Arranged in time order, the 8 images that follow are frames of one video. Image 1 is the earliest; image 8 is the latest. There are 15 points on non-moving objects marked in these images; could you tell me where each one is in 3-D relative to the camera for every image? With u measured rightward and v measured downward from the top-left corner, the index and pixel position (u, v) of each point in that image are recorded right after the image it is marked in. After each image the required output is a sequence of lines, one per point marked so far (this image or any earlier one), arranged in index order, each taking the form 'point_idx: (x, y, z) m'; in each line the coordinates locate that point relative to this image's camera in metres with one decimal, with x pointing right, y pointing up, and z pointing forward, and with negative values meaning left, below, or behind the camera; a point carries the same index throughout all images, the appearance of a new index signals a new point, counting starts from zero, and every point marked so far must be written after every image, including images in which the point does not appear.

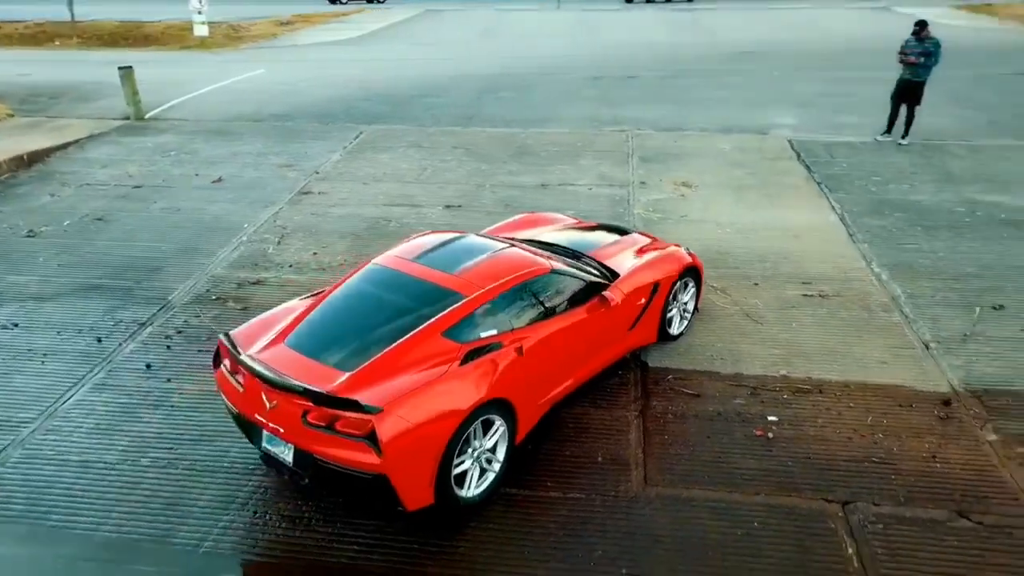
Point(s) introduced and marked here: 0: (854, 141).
0: (+5.3, +2.3, +12.5) m
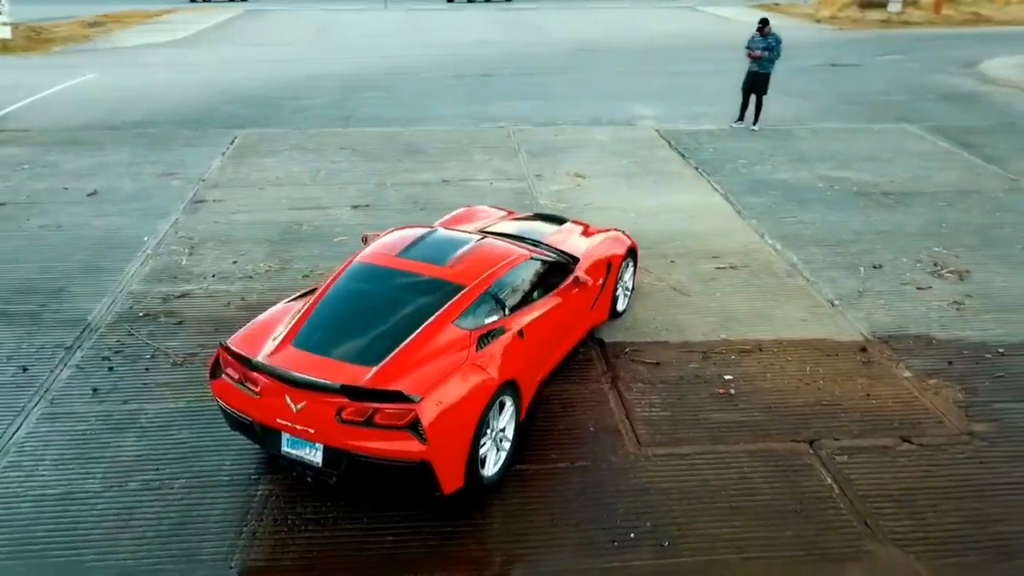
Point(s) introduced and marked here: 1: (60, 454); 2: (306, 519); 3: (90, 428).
0: (+3.4, +2.7, +13.7) m
1: (-3.0, -1.1, +5.4) m
2: (-1.2, -1.4, +4.9) m
3: (-3.0, -1.0, +5.7) m
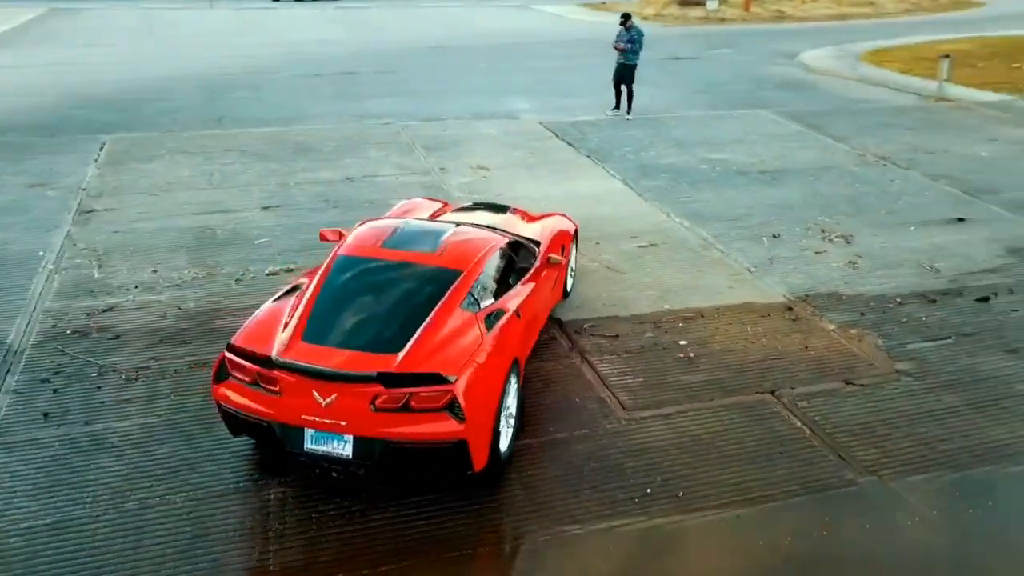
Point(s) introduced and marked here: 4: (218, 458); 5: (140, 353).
0: (+1.4, +3.0, +14.3) m
1: (-2.9, -1.2, +5.0) m
2: (-1.1, -1.4, +4.8) m
3: (-3.0, -1.1, +5.3) m
4: (-1.9, -1.1, +5.3) m
5: (-3.0, -0.5, +6.4) m
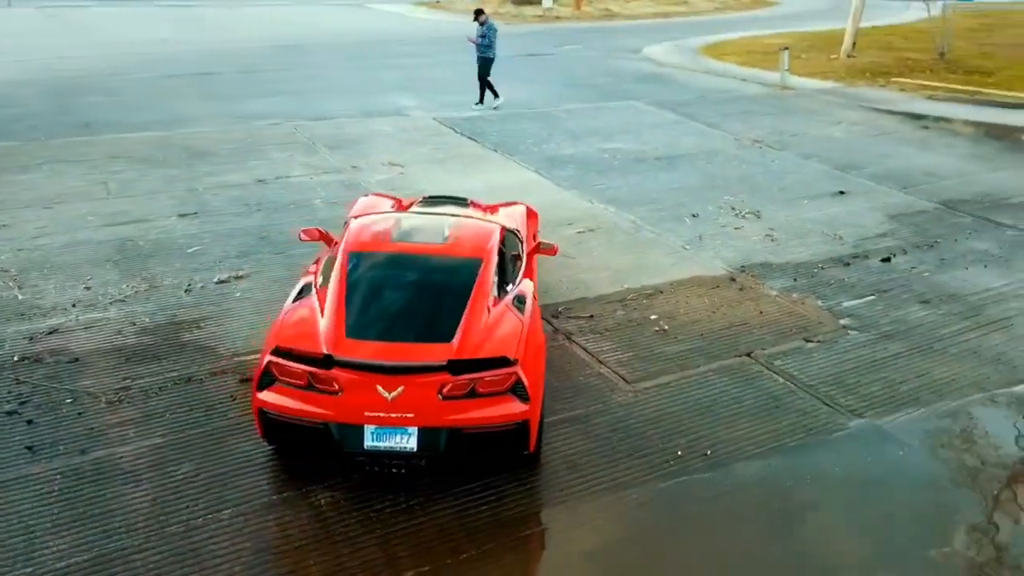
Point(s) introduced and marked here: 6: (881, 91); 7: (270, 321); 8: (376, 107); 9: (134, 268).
0: (-0.5, +3.1, +14.5) m
1: (-2.6, -1.3, +4.5) m
2: (-0.7, -1.3, +4.7) m
3: (-2.7, -1.2, +4.8) m
4: (-1.7, -1.1, +5.0) m
5: (-3.0, -0.6, +5.9) m
6: (+8.6, +4.5, +18.7) m
7: (-2.1, -0.3, +6.9) m
8: (-2.5, +3.3, +14.8) m
9: (-3.6, +0.2, +7.7) m
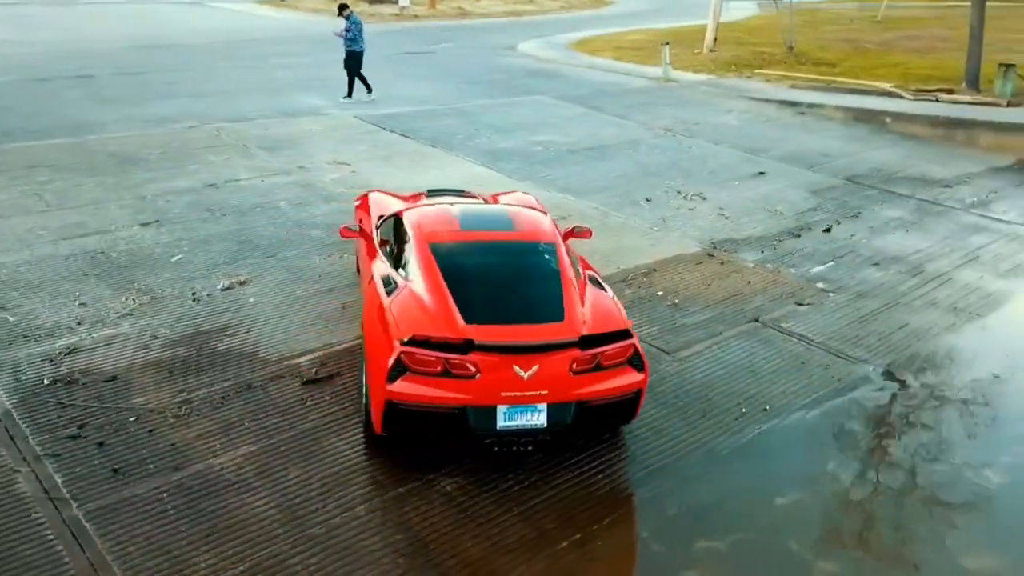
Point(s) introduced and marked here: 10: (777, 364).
0: (-2.0, +3.2, +14.5) m
1: (-1.7, -1.3, +4.3) m
2: (+0.1, -1.2, +4.9) m
3: (-1.9, -1.2, +4.5) m
4: (-1.0, -1.1, +5.0) m
5: (-2.4, -0.7, +5.6) m
6: (+6.0, +5.2, +20.3) m
7: (-1.8, -0.3, +6.7) m
8: (-4.0, +3.2, +14.3) m
9: (-3.5, +0.1, +7.3) m
10: (+2.2, -0.6, +6.6) m
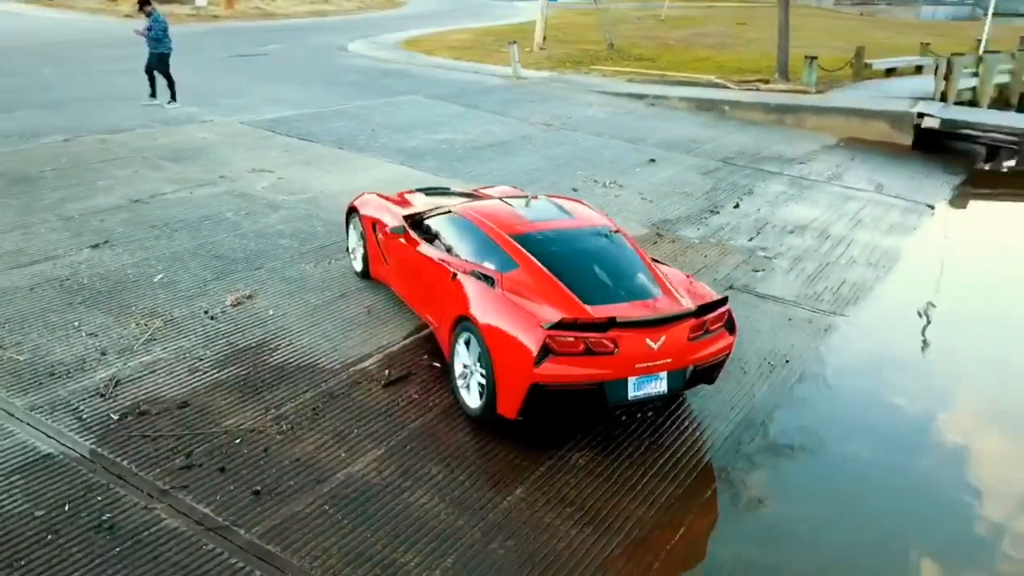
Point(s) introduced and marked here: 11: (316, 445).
0: (-3.9, +3.0, +14.0) m
1: (-0.7, -1.4, +4.3) m
2: (+0.9, -1.1, +5.3) m
3: (-0.9, -1.3, +4.5) m
4: (-0.1, -1.1, +5.1) m
5: (-1.8, -0.8, +5.4) m
6: (+2.1, +5.7, +21.7) m
7: (-1.5, -0.3, +6.6) m
8: (-5.8, +2.9, +13.4) m
9: (-3.3, -0.1, +6.7) m
10: (+2.4, -0.3, +7.5) m
11: (-1.2, -1.0, +5.1) m
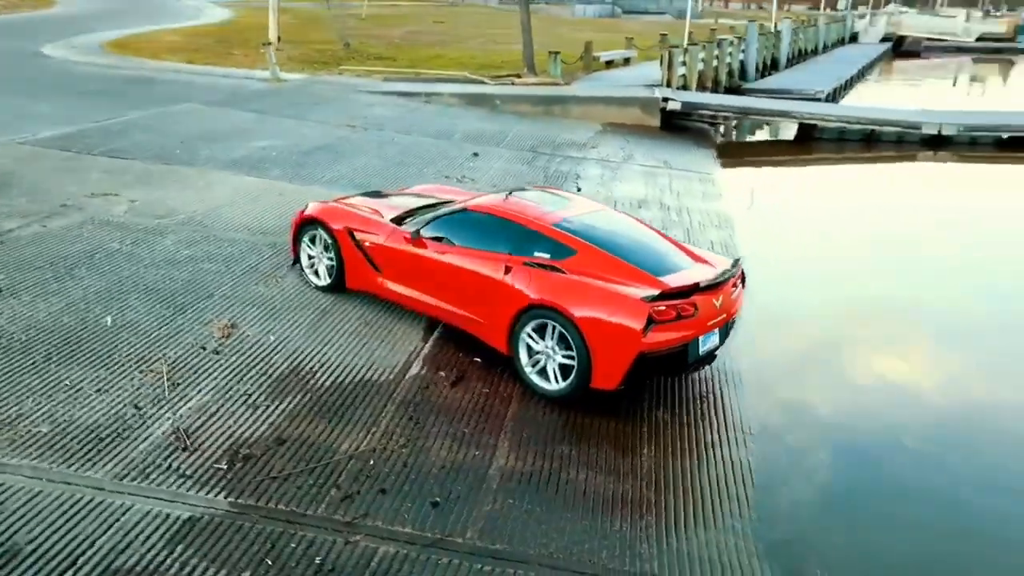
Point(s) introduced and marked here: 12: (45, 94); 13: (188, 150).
0: (-6.8, +2.4, +12.3) m
1: (+0.4, -1.3, +4.5) m
2: (+1.4, -0.9, +6.1) m
3: (+0.1, -1.2, +4.6) m
4: (+0.6, -1.0, +5.5) m
5: (-1.1, -0.9, +5.1) m
6: (-4.4, +5.6, +21.5) m
7: (-1.3, -0.4, +6.4) m
8: (-8.2, +2.0, +11.0) m
9: (-3.0, -0.5, +5.8) m
10: (+1.9, 0.0, +8.6) m
11: (-0.4, -1.0, +5.1) m
12: (-9.3, +3.9, +16.1) m
13: (-4.9, +2.1, +12.2) m
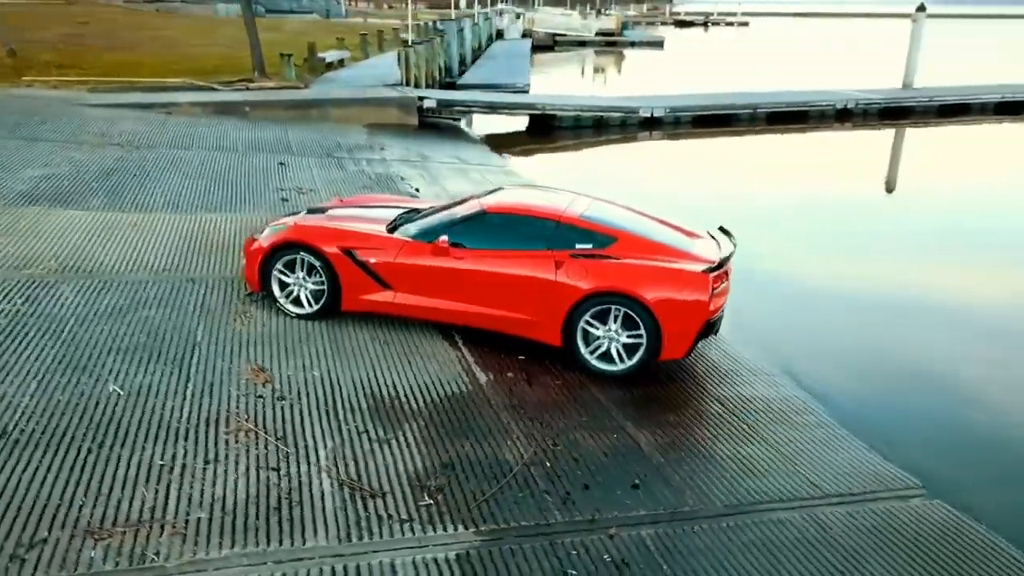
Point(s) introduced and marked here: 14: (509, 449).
0: (-8.6, +1.3, +9.2) m
1: (+1.5, -1.2, +5.1) m
2: (+1.7, -0.6, +6.9) m
3: (+1.2, -1.1, +5.1) m
4: (+1.2, -0.8, +6.1) m
5: (-0.1, -1.0, +5.1) m
6: (-10.7, +4.5, +18.5) m
7: (-0.9, -0.6, +6.1) m
8: (-9.4, +0.7, +7.4) m
9: (-2.2, -0.9, +4.9) m
10: (+1.0, +0.3, +9.5) m
11: (+0.5, -1.0, +5.3) m
12: (-12.7, +2.3, +11.6) m
13: (-6.8, +1.3, +9.9) m
14: (0.0, -1.0, +5.0) m
